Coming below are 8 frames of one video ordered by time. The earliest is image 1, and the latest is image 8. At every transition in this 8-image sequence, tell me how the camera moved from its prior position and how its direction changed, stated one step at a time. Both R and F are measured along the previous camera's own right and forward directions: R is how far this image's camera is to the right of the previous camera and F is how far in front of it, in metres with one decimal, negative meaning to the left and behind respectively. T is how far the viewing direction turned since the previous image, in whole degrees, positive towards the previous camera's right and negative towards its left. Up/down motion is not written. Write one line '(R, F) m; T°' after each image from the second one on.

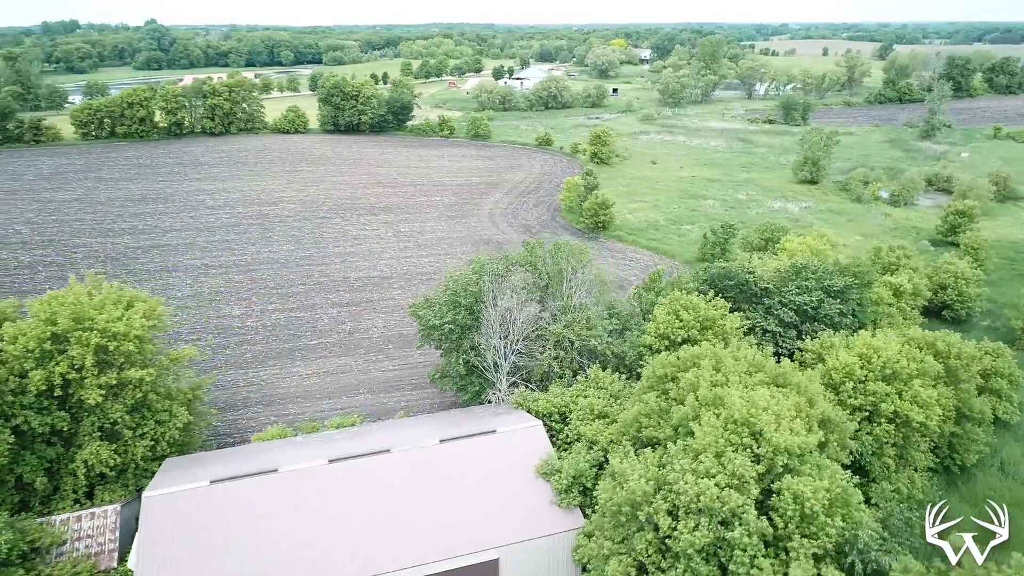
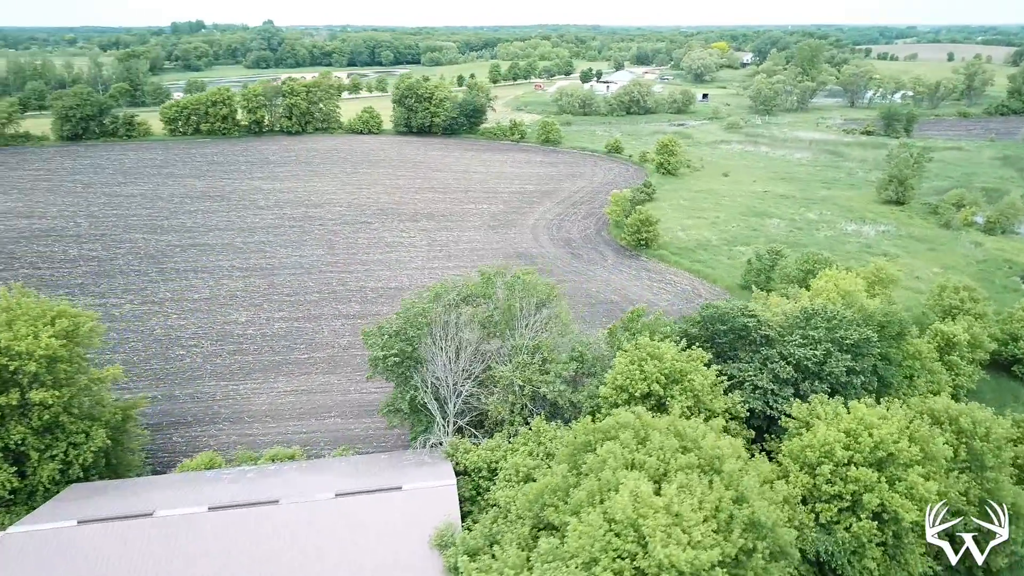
(+3.2, +1.9) m; -8°
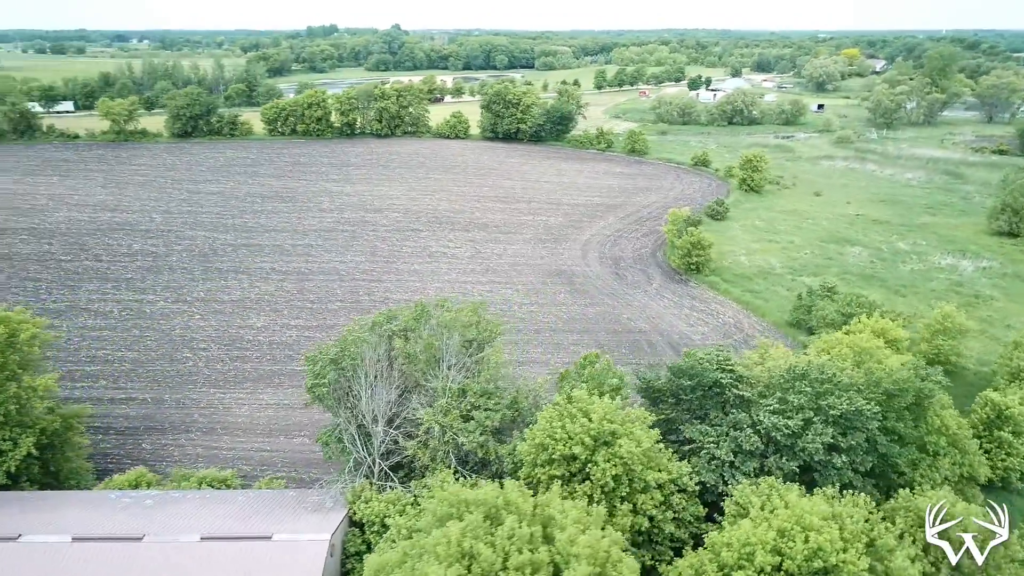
(+3.6, +1.7) m; -9°
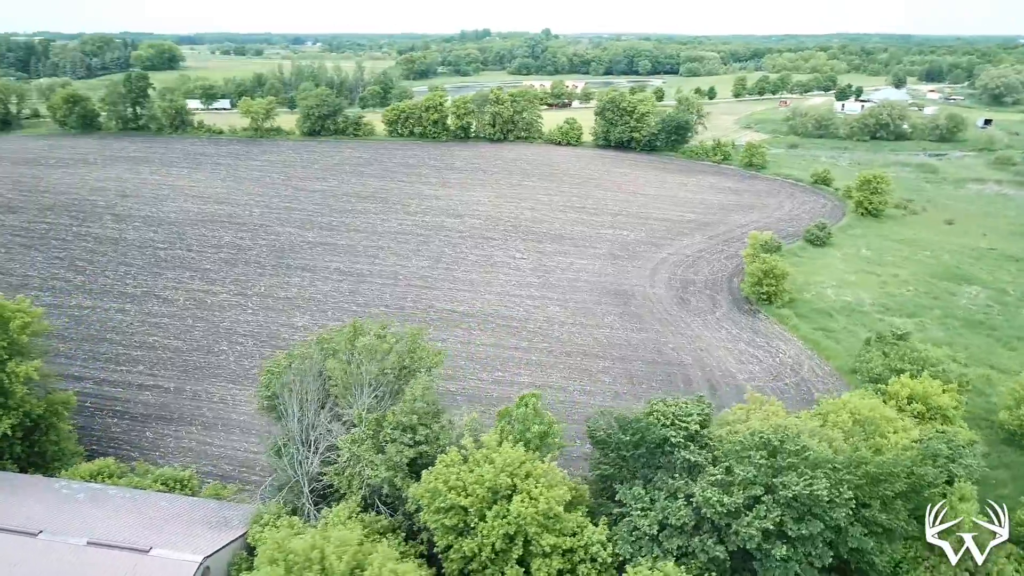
(+3.9, +1.4) m; -11°
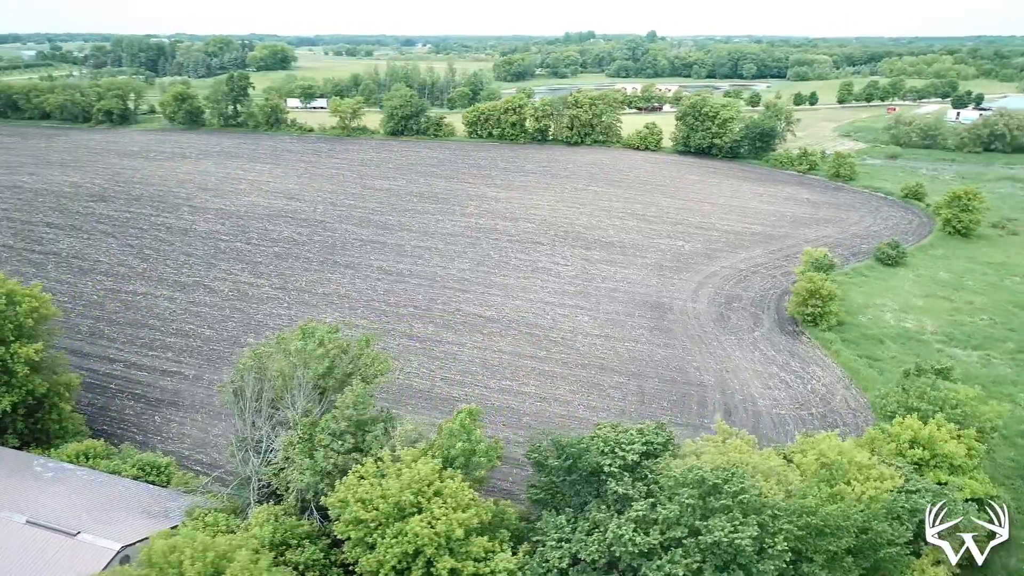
(+2.9, +0.6) m; -8°
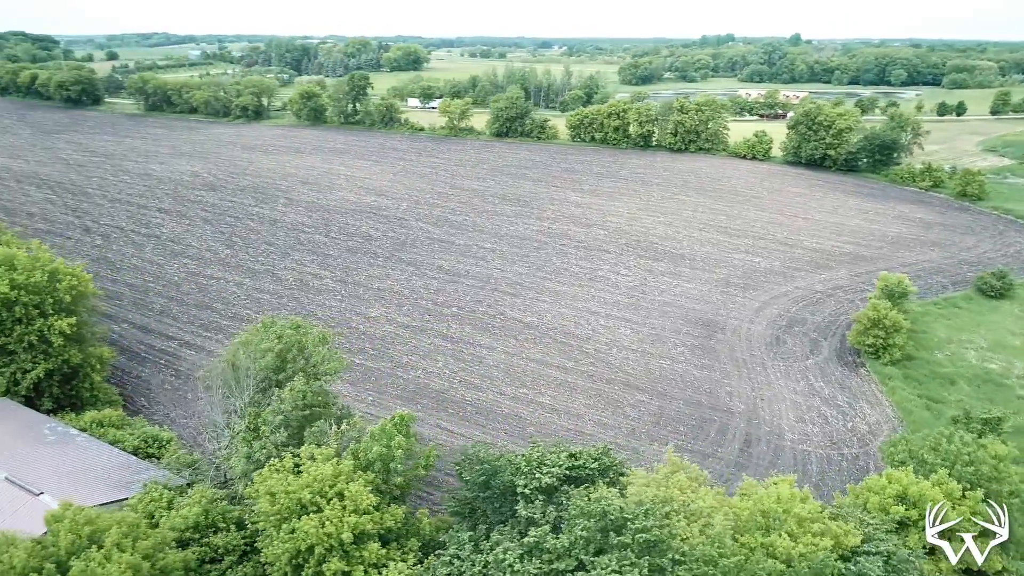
(+3.4, +0.5) m; -10°
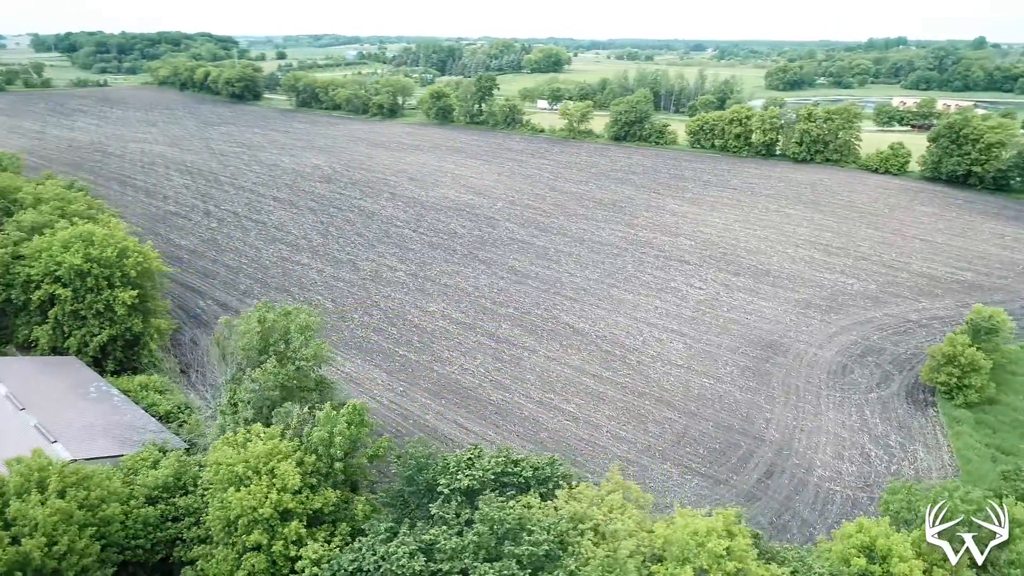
(+3.5, +0.2) m; -11°
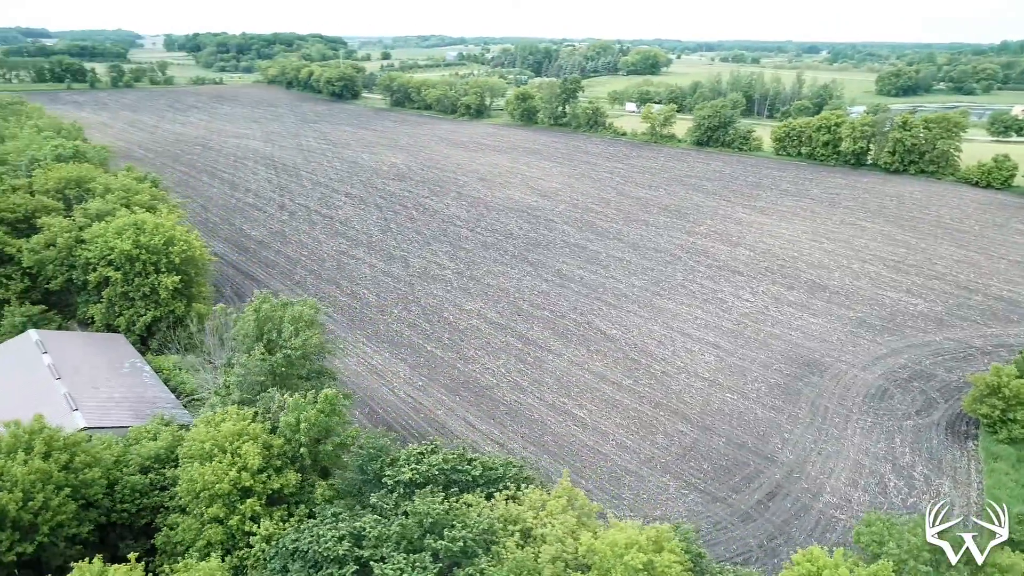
(+2.5, -0.1) m; -8°
